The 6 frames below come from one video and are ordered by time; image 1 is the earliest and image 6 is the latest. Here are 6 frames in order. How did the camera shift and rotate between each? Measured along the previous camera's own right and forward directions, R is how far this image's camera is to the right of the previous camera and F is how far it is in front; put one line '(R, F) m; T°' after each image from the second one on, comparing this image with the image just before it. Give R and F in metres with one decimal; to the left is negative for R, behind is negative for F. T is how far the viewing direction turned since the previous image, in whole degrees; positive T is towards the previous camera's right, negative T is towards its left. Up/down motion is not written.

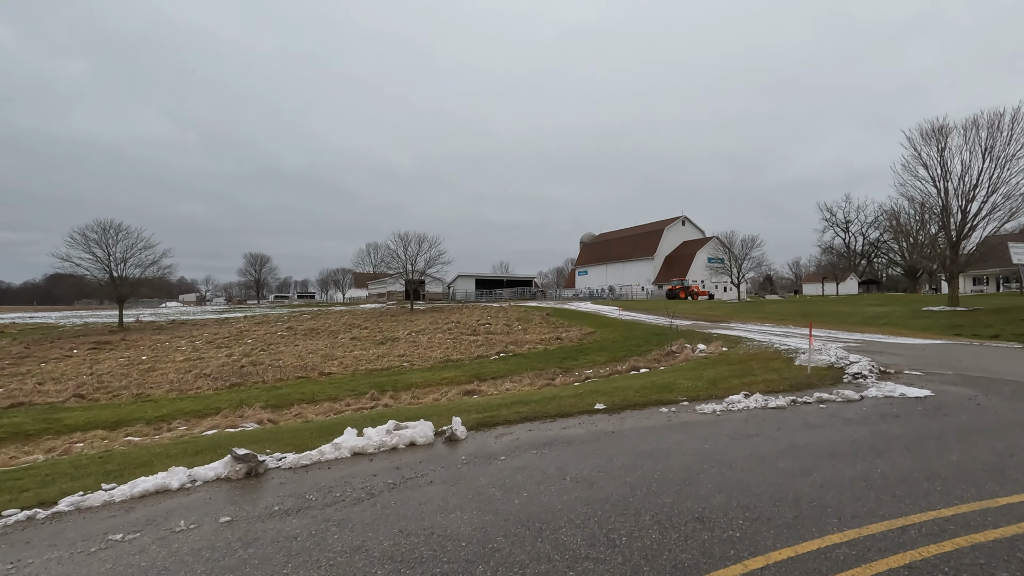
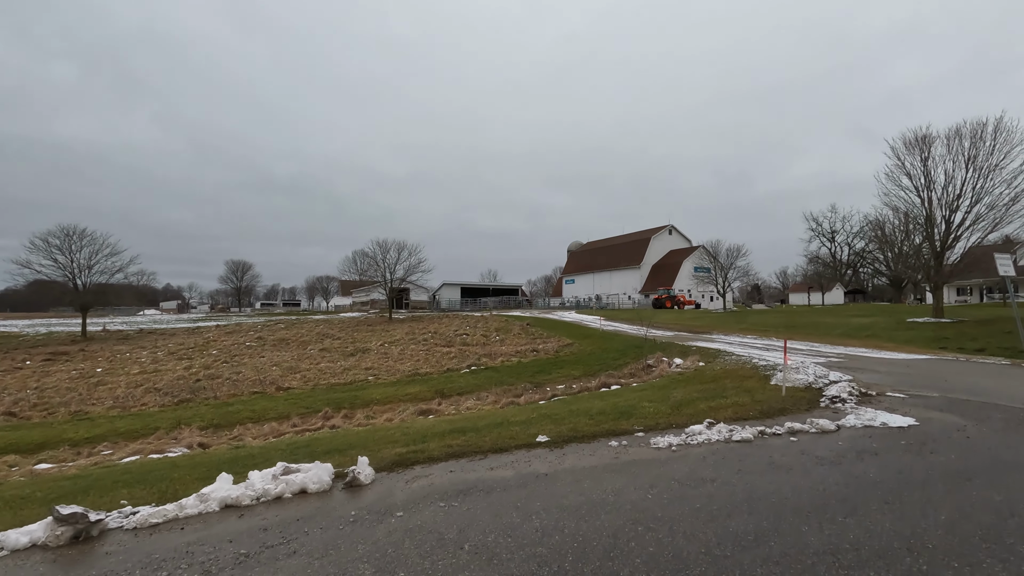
(+0.7, +0.9) m; +1°
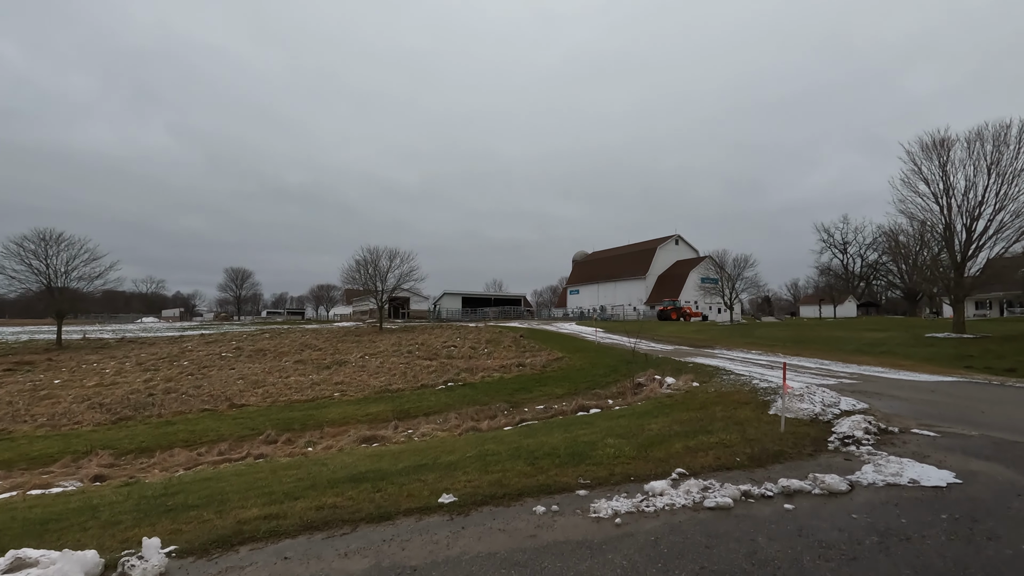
(+1.0, +1.6) m; -1°
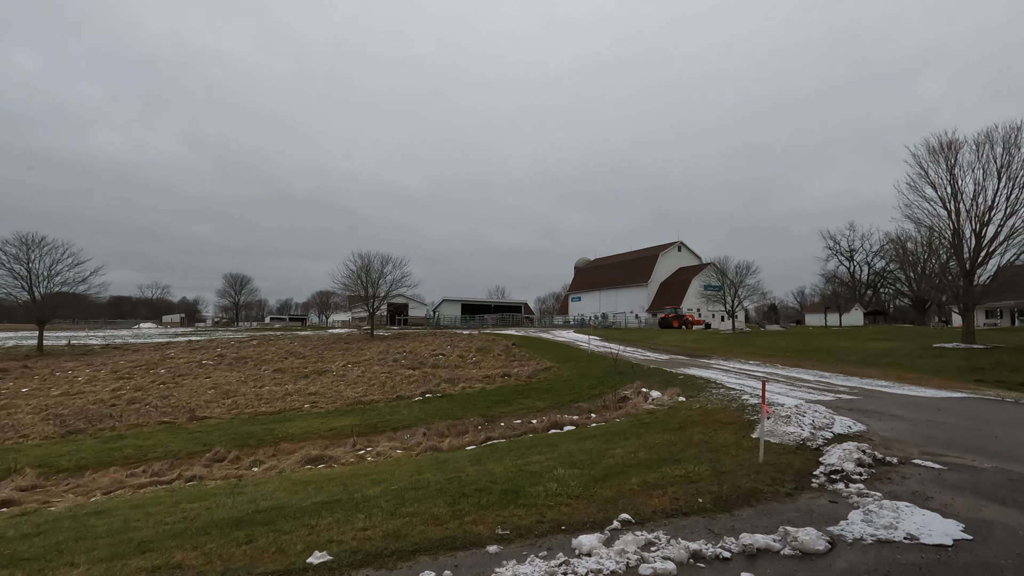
(+0.8, +1.0) m; -1°
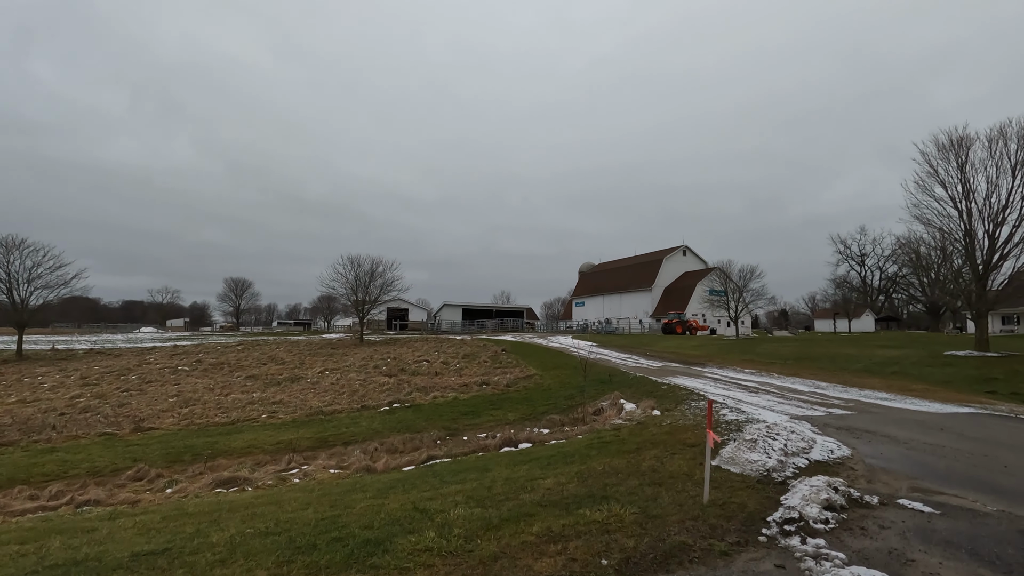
(+1.1, +1.1) m; -1°
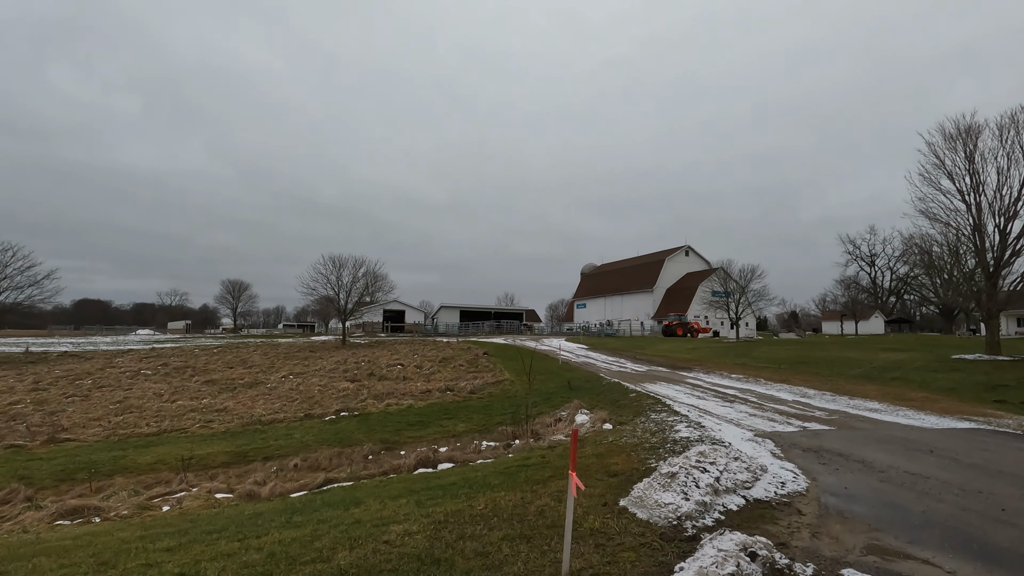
(+1.5, +1.4) m; -1°
